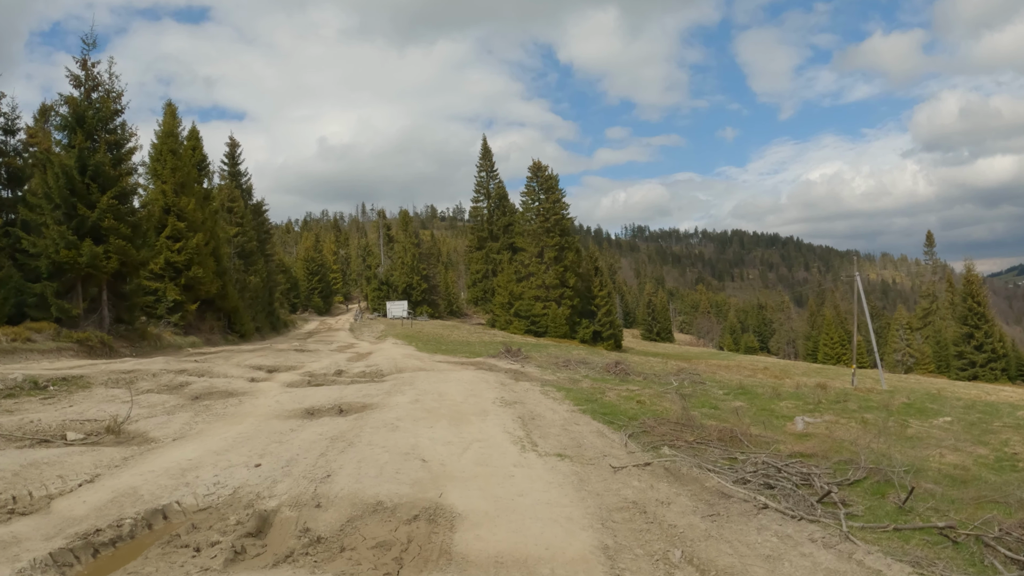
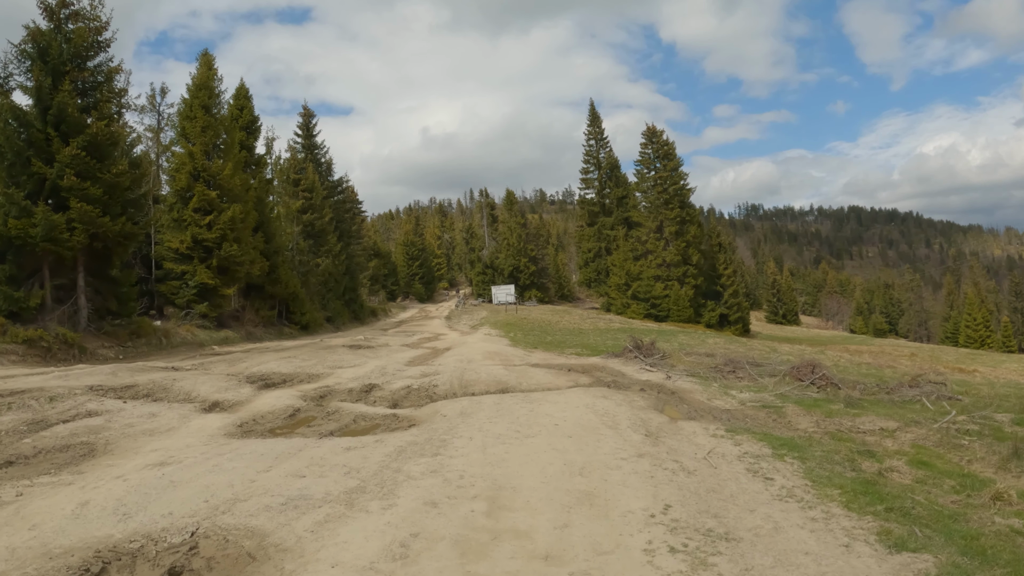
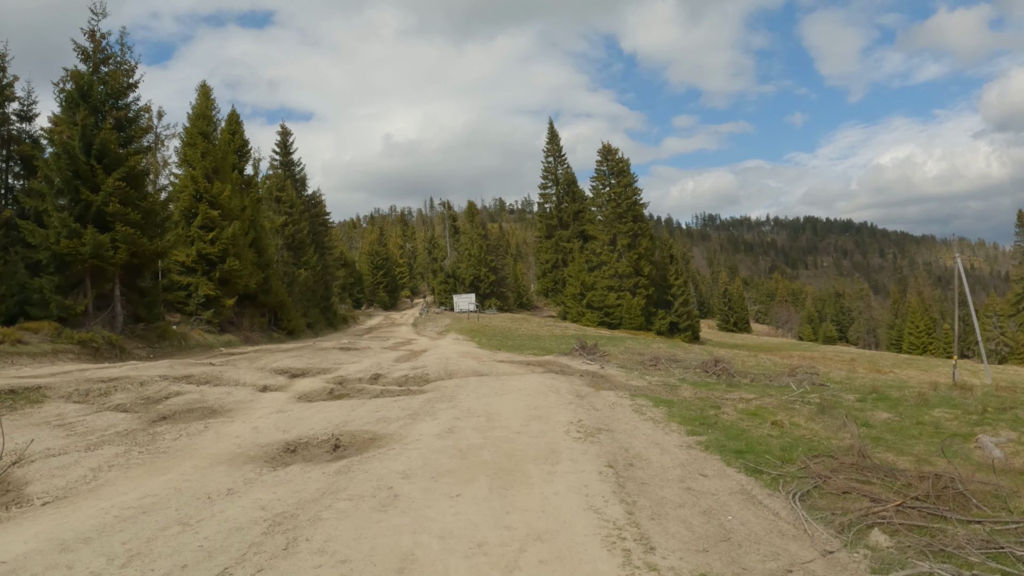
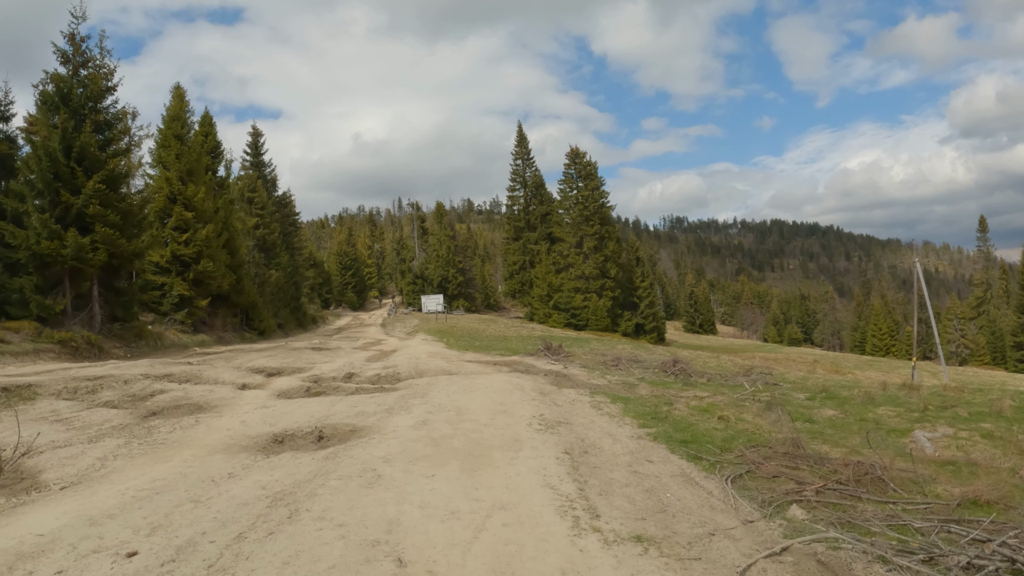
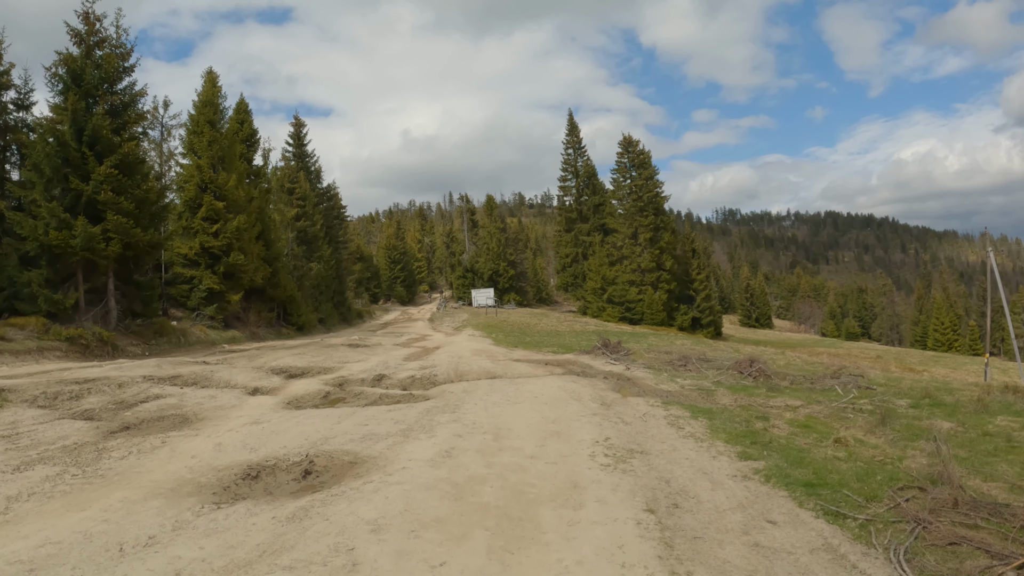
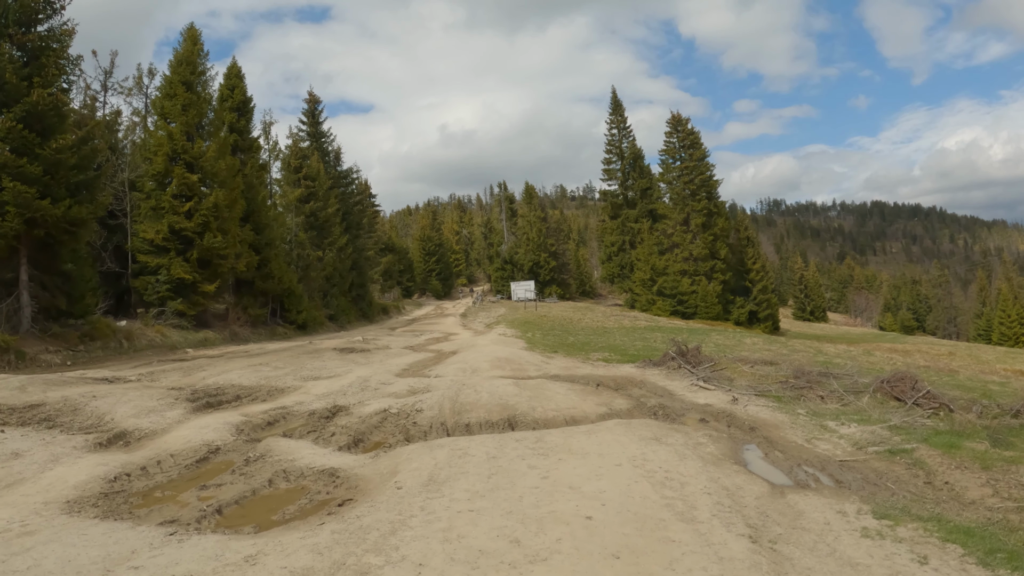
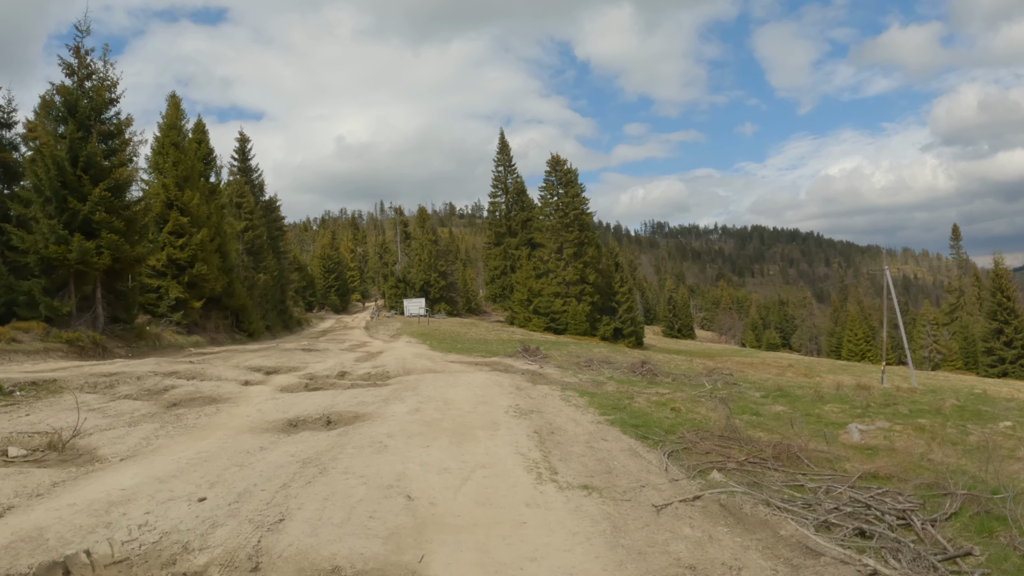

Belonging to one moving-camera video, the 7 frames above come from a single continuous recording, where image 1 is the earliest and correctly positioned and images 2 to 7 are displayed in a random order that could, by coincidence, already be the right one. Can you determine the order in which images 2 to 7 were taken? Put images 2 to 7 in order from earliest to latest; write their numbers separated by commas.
7, 4, 3, 5, 2, 6
